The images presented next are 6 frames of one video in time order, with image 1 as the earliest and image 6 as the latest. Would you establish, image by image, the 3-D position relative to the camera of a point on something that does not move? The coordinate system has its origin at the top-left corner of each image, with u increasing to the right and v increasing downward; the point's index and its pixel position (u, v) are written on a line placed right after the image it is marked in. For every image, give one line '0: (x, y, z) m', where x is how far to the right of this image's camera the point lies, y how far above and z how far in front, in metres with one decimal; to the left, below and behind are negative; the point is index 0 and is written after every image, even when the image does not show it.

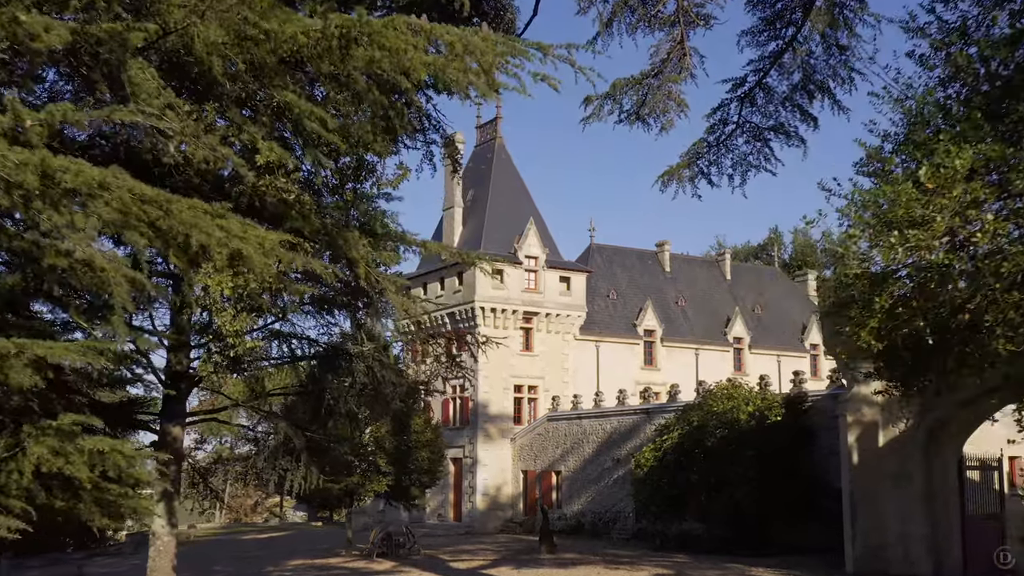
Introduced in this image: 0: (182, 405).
0: (-4.0, -1.4, +11.5) m
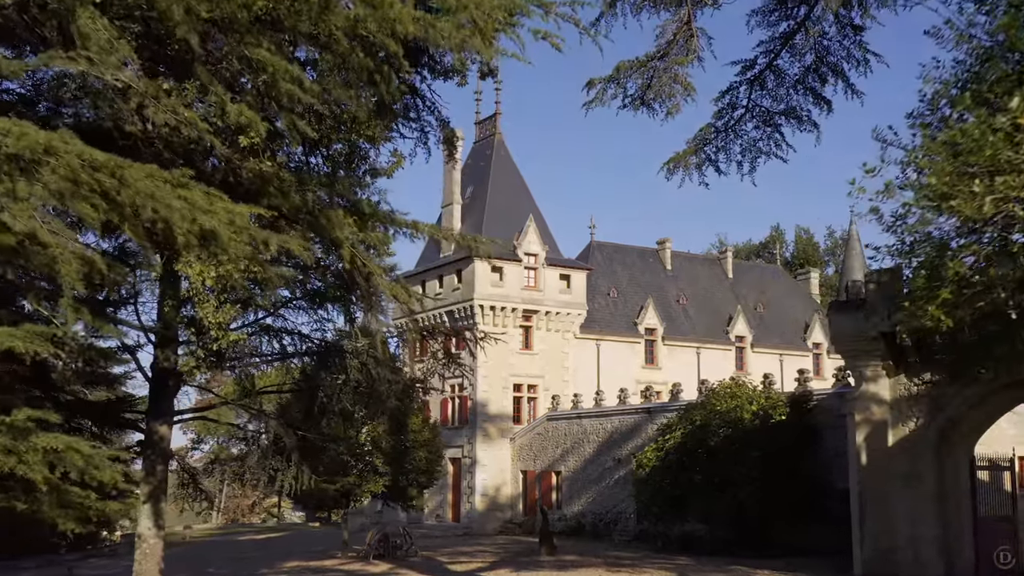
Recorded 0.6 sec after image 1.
0: (-4.0, -1.3, +11.1) m
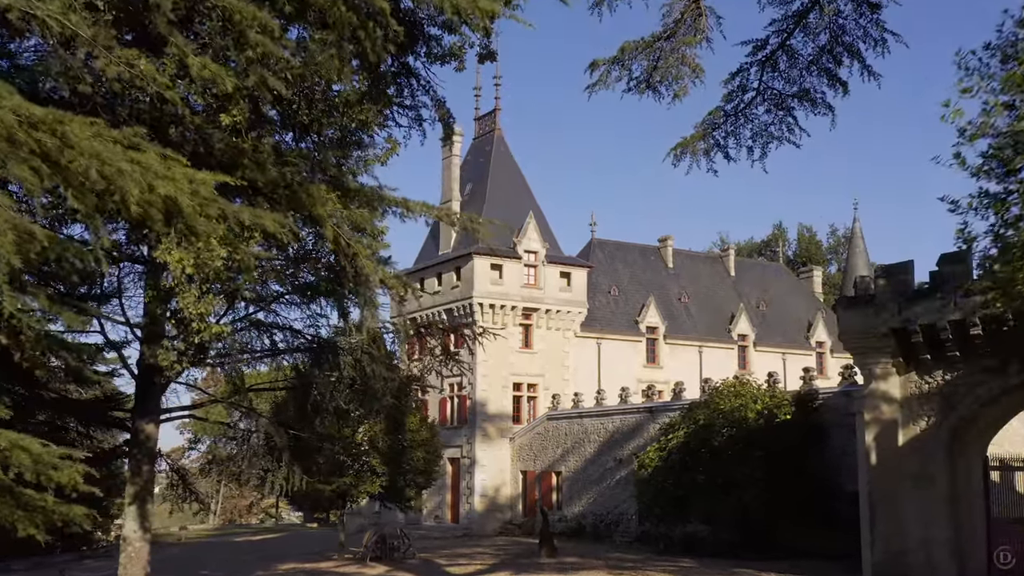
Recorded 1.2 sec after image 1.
0: (-4.0, -1.3, +10.7) m
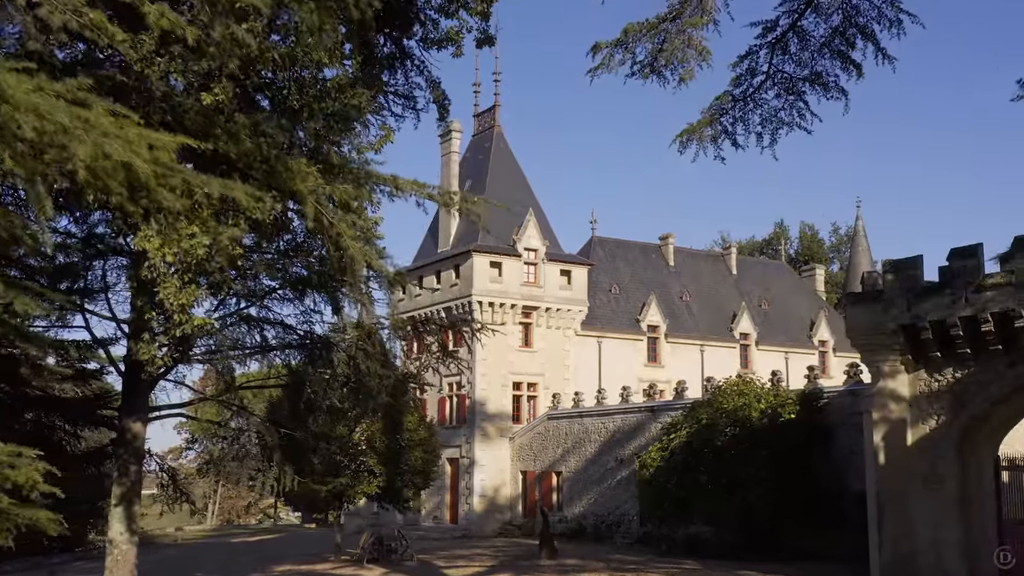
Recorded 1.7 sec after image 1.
0: (-4.0, -1.2, +10.4) m
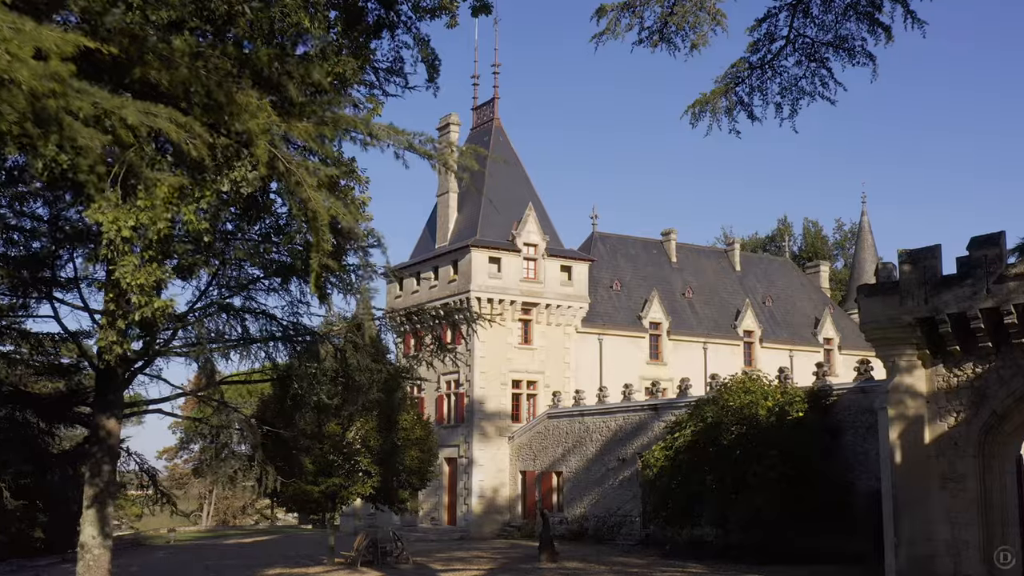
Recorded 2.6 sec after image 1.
0: (-4.0, -1.1, +9.8) m
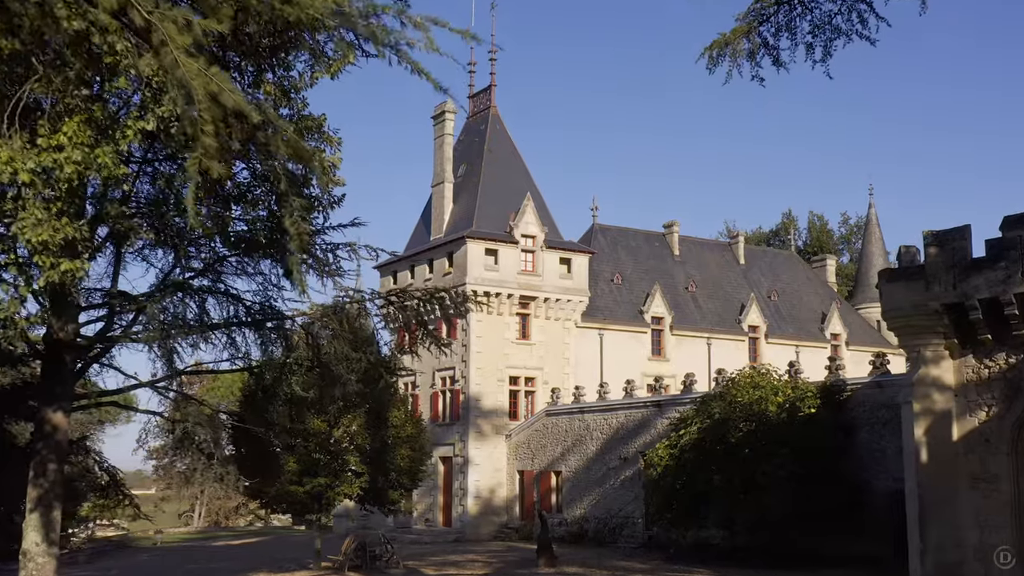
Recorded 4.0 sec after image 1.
0: (-4.1, -0.9, +8.8) m
